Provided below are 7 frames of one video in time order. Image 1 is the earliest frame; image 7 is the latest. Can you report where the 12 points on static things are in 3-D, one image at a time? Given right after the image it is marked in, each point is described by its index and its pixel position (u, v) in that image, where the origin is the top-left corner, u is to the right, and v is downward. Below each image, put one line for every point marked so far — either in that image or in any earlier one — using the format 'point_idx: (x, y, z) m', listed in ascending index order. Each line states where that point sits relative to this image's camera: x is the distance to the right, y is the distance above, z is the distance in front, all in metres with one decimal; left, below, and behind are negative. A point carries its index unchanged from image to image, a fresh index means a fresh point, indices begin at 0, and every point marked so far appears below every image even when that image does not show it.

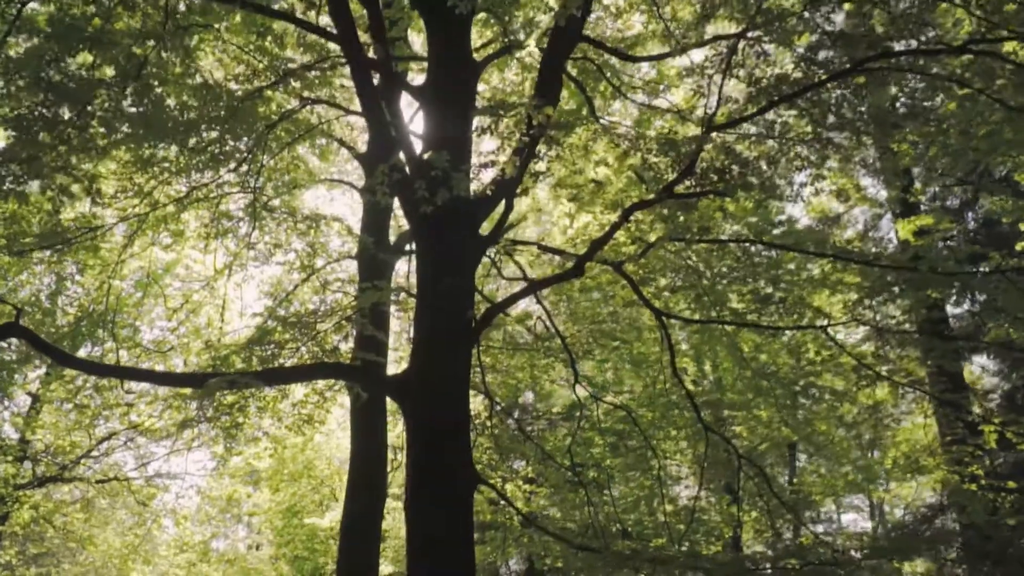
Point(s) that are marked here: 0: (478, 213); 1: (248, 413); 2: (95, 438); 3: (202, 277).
0: (-0.4, +0.7, +7.8) m
1: (-3.4, -1.6, +11.5) m
2: (-7.2, -2.6, +14.9) m
3: (-4.9, +0.2, +13.7) m
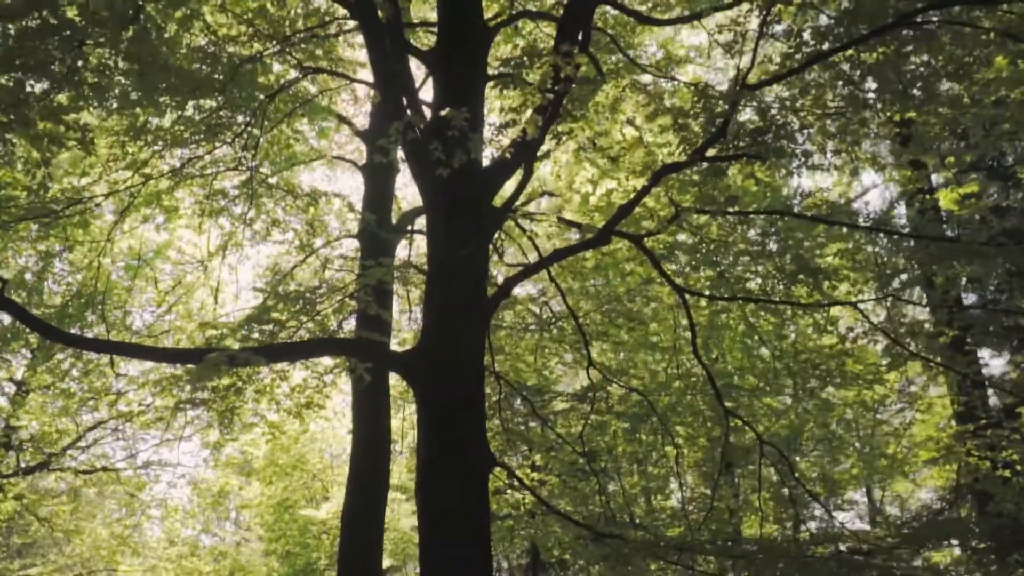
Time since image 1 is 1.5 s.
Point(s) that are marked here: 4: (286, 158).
0: (-0.2, +0.9, +7.3) m
1: (-3.3, -1.4, +11.0) m
2: (-7.1, -2.3, +14.4) m
3: (-4.8, +0.4, +13.2) m
4: (-3.1, +1.8, +11.9) m
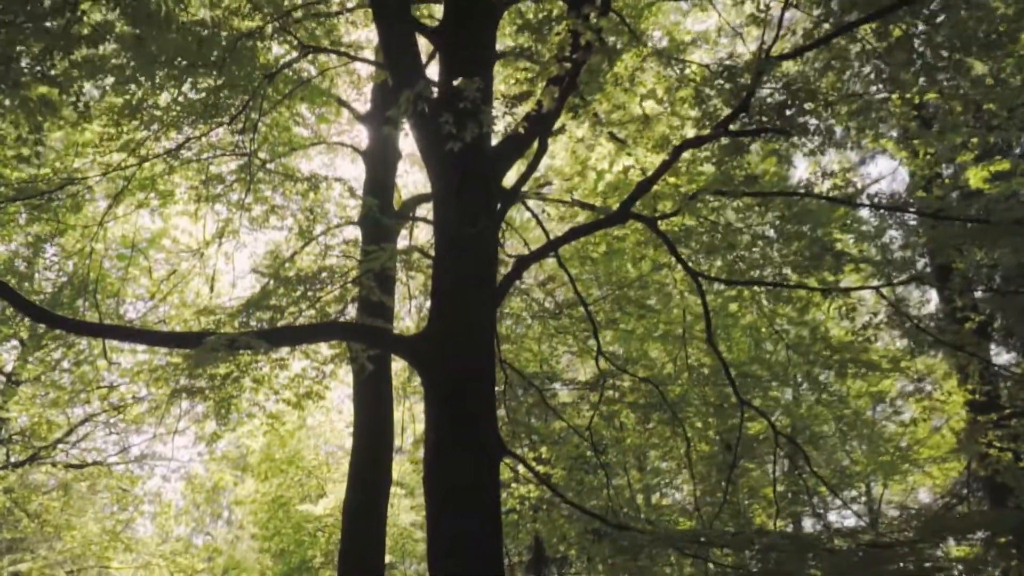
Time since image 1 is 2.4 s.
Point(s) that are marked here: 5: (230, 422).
0: (-0.1, +1.1, +7.0) m
1: (-3.3, -1.2, +10.6) m
2: (-7.1, -2.1, +14.0) m
3: (-4.7, +0.6, +12.9) m
4: (-3.0, +1.9, +11.5) m
5: (-3.6, -1.7, +11.3) m
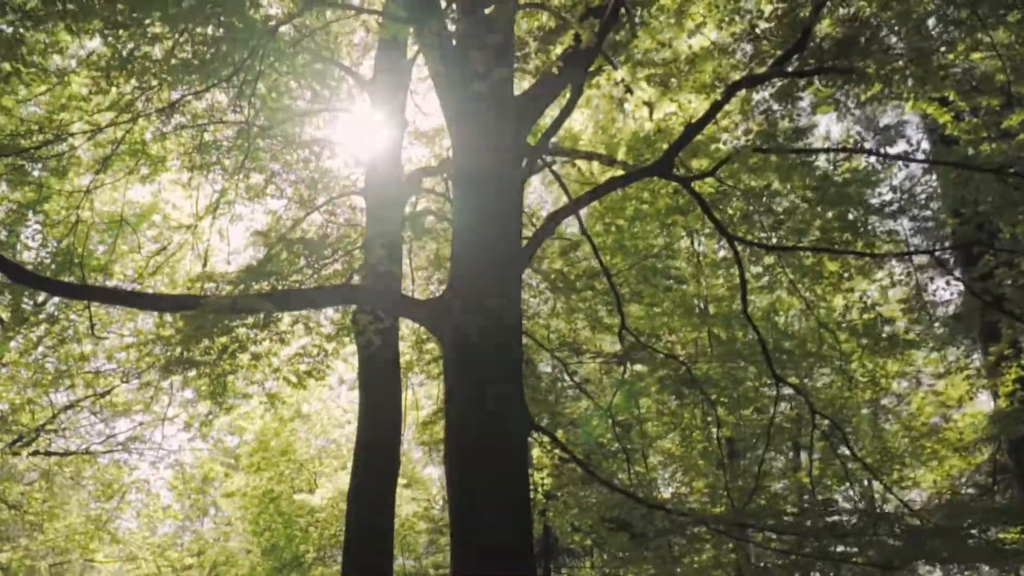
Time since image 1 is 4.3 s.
0: (+0.1, +1.4, +6.4) m
1: (-3.1, -0.9, +10.0) m
2: (-7.0, -1.8, +13.3) m
3: (-4.6, +1.0, +12.2) m
4: (-2.8, +2.3, +10.9) m
5: (-3.5, -1.4, +10.7) m
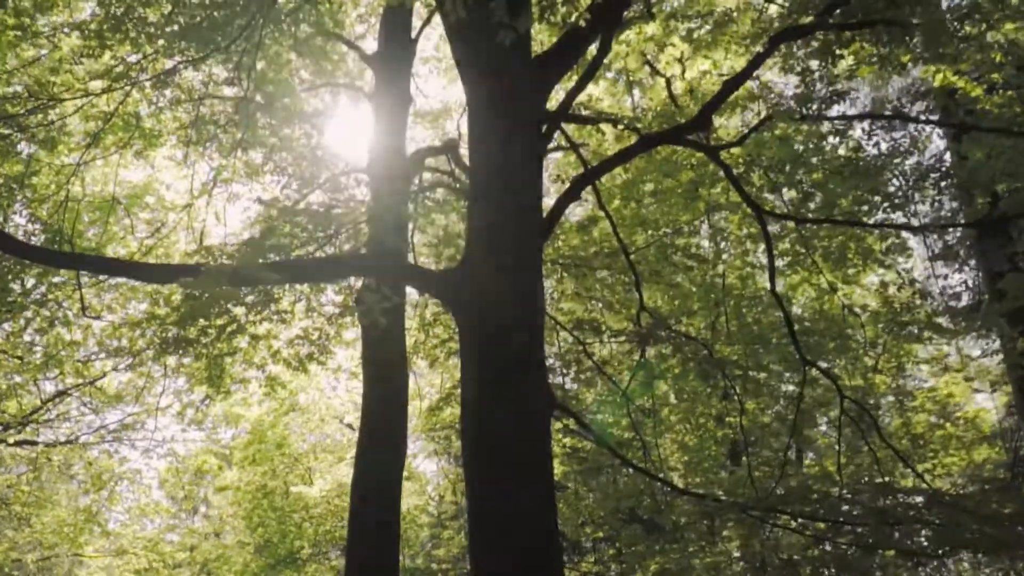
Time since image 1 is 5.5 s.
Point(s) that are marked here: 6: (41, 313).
0: (+0.3, +1.6, +6.0) m
1: (-3.0, -0.6, +9.5) m
2: (-6.9, -1.5, +12.8) m
3: (-4.5, +1.2, +11.7) m
4: (-2.7, +2.5, +10.4) m
5: (-3.4, -1.2, +10.2) m
6: (-6.1, -0.3, +11.5) m
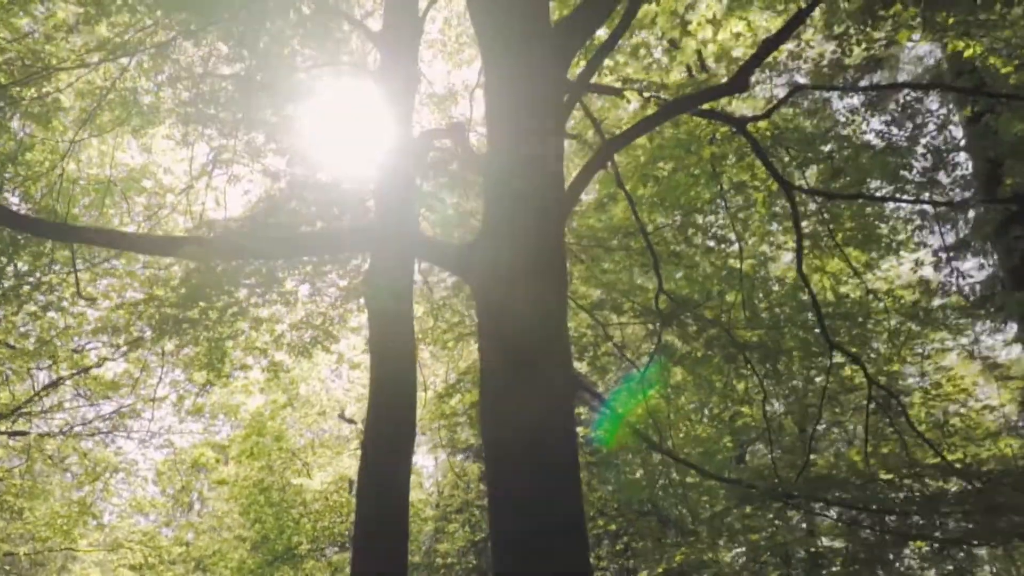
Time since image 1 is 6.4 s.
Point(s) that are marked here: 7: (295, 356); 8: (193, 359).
0: (+0.5, +1.8, +5.7) m
1: (-2.9, -0.5, +9.2) m
2: (-6.8, -1.3, +12.5) m
3: (-4.4, +1.4, +11.4) m
4: (-2.6, +2.7, +10.1) m
5: (-3.3, -1.0, +9.9) m
6: (-6.0, -0.1, +11.1) m
7: (-2.4, -0.8, +9.6) m
8: (-3.7, -0.8, +10.1) m
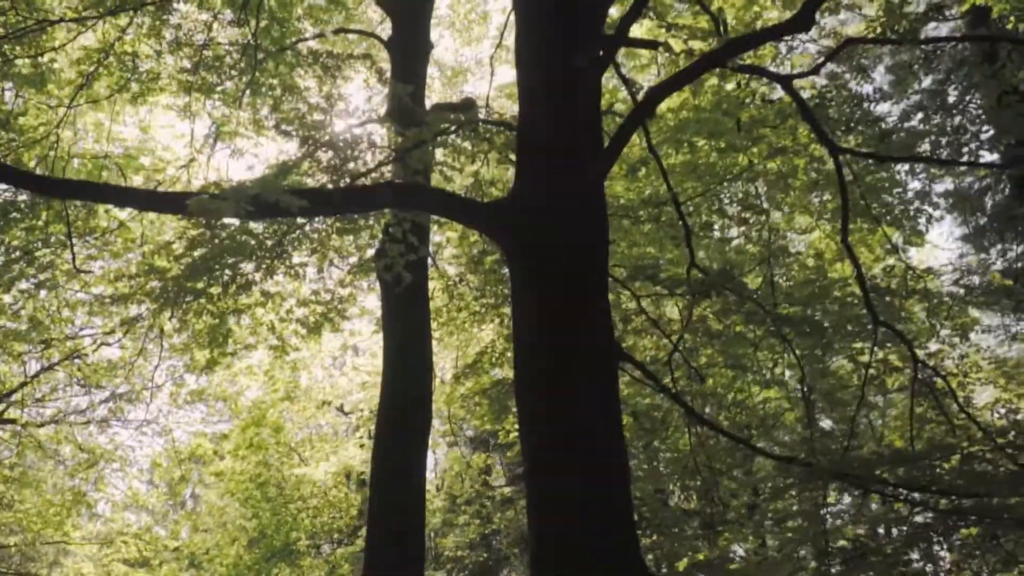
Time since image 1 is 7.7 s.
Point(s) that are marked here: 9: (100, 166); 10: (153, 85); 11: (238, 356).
0: (+0.7, +2.0, +5.2) m
1: (-2.7, -0.2, +8.7) m
2: (-6.6, -1.1, +12.0) m
3: (-4.2, +1.6, +10.9) m
4: (-2.4, +2.9, +9.6) m
5: (-3.1, -0.7, +9.4) m
6: (-5.9, +0.1, +10.6) m
7: (-2.2, -0.5, +9.2) m
8: (-3.5, -0.6, +9.7) m
9: (-4.9, +1.4, +10.4) m
10: (-3.9, +2.2, +9.6) m
11: (-3.2, -0.8, +10.3) m
